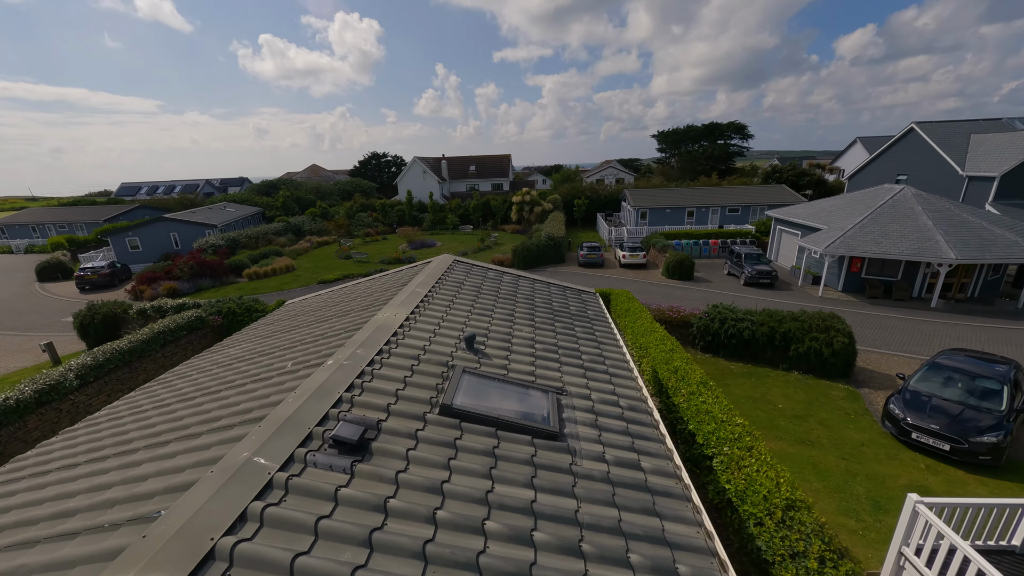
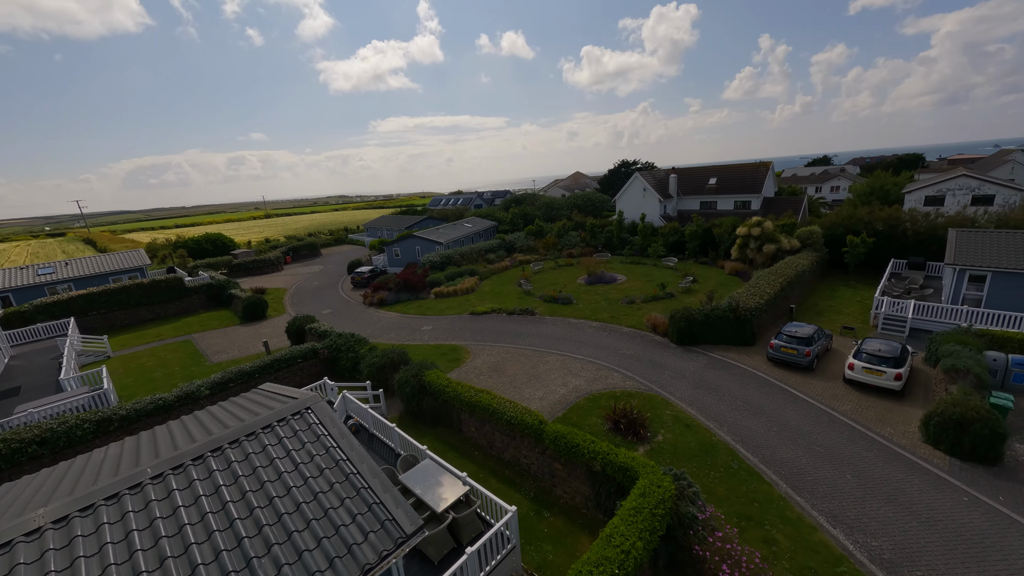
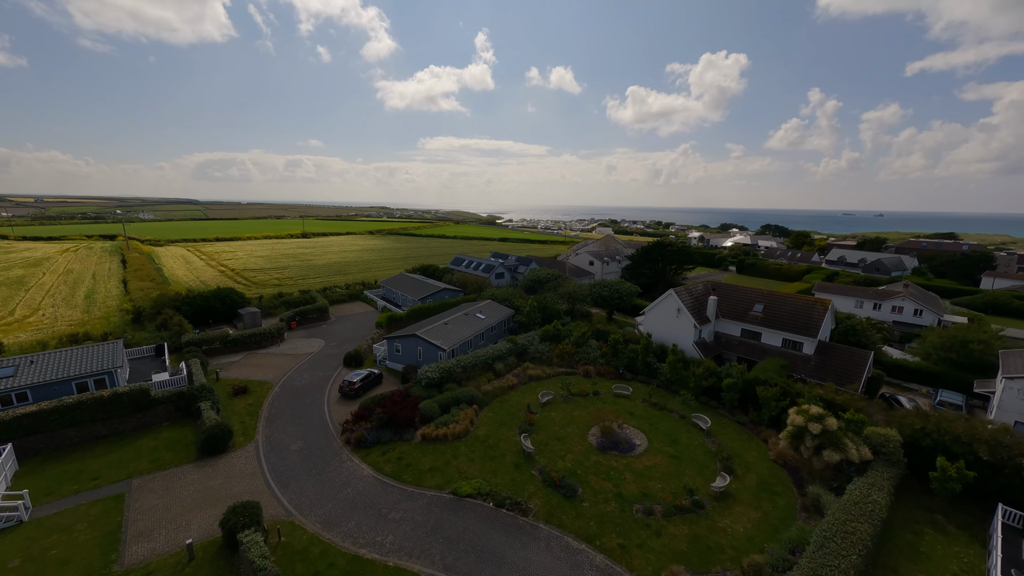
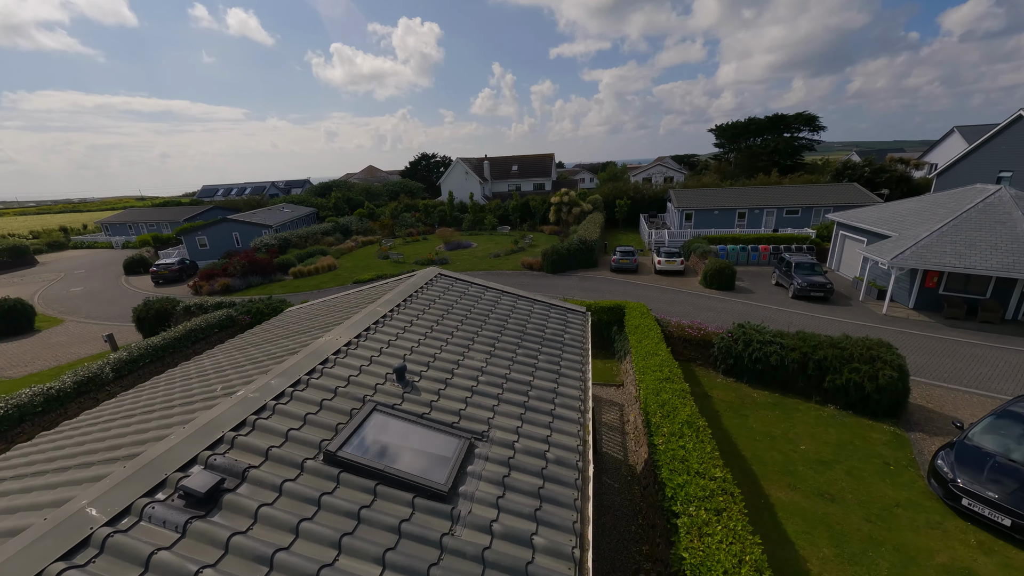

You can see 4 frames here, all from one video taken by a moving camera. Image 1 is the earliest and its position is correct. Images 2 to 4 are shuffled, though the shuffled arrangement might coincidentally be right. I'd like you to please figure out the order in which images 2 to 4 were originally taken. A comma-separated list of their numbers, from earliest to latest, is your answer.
4, 2, 3
